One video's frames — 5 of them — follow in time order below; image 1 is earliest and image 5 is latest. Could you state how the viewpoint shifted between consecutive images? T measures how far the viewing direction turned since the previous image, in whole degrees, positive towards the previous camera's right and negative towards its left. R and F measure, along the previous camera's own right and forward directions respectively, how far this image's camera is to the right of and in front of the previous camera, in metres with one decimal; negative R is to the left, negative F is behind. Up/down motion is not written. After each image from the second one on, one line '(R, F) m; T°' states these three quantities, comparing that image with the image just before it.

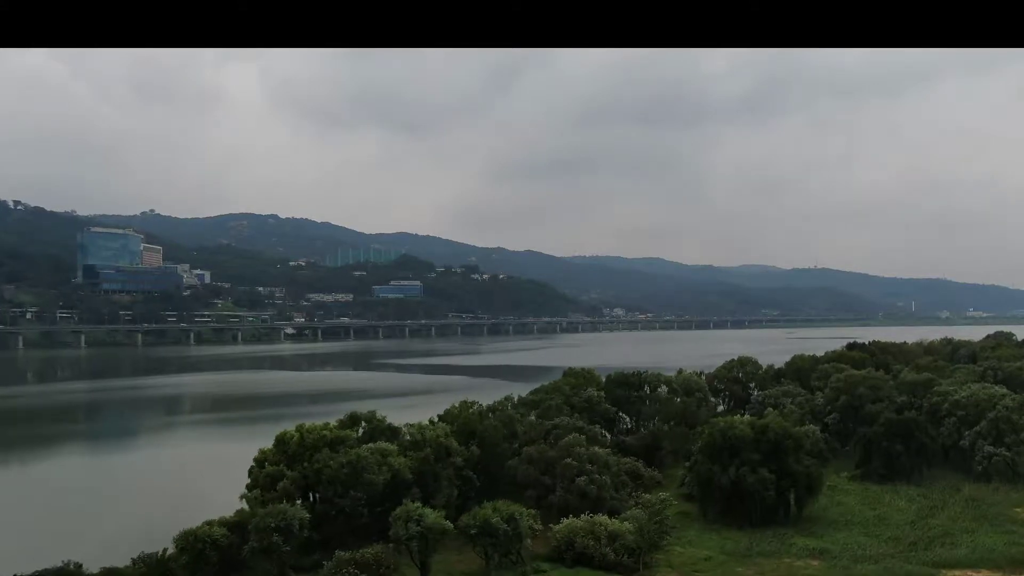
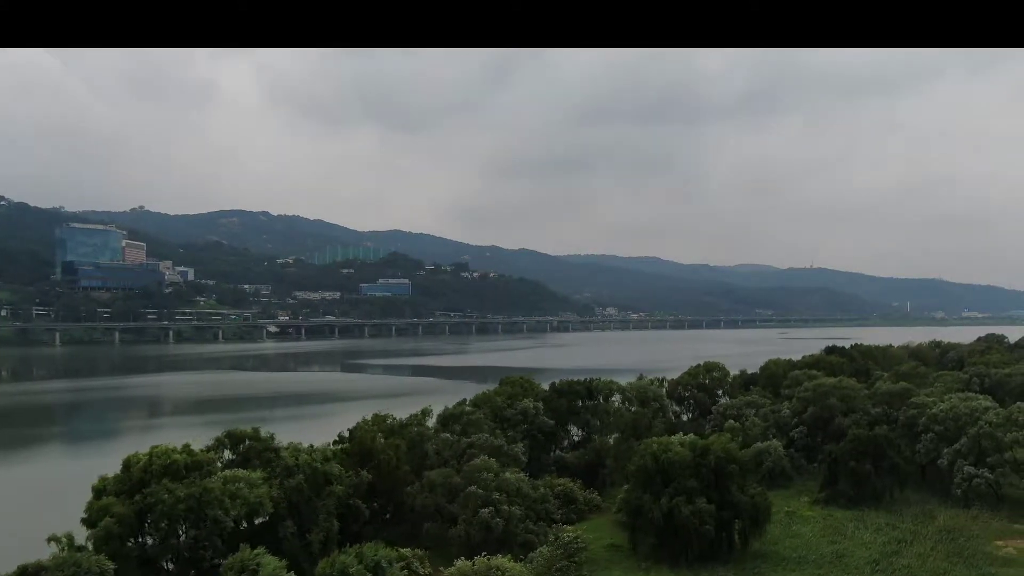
(+1.7, +2.1) m; 0°
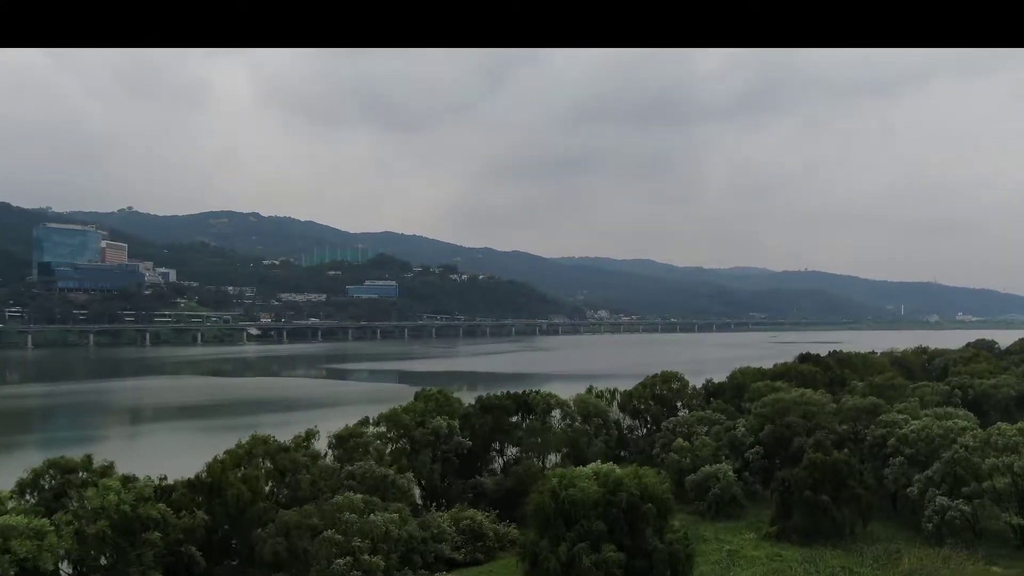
(+1.8, +2.2) m; 0°
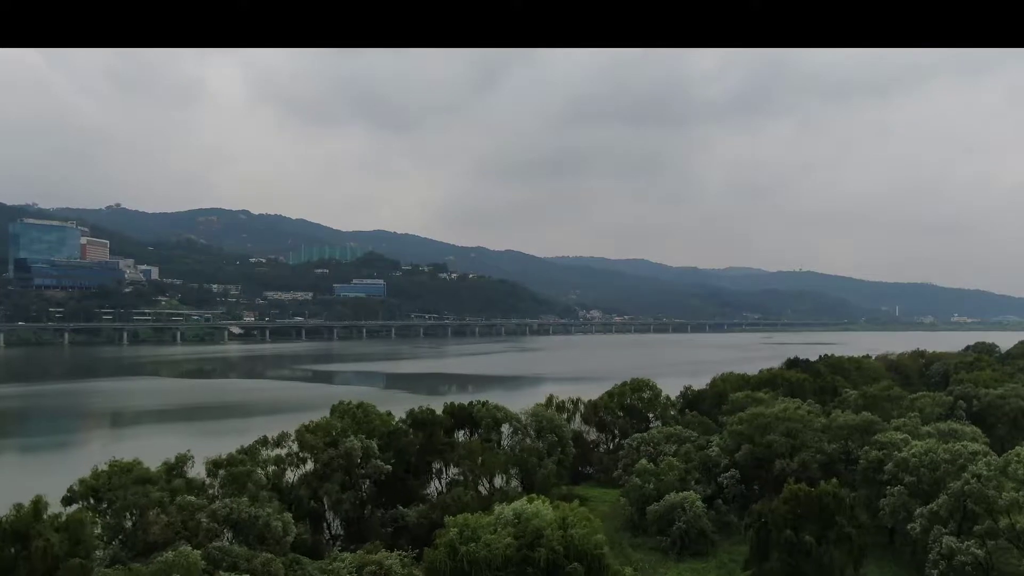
(+1.2, +2.4) m; 0°
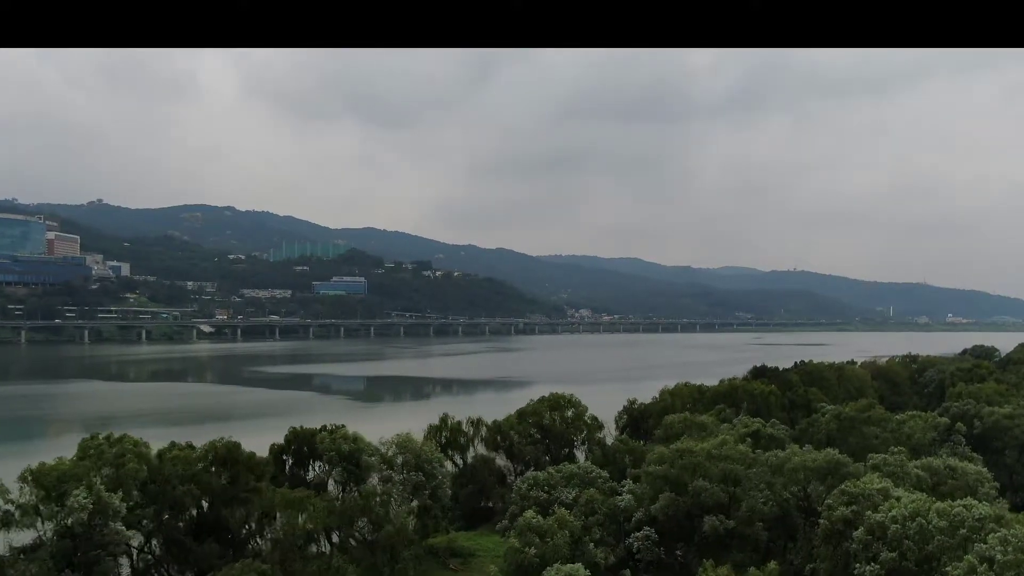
(+2.4, +4.0) m; 0°
